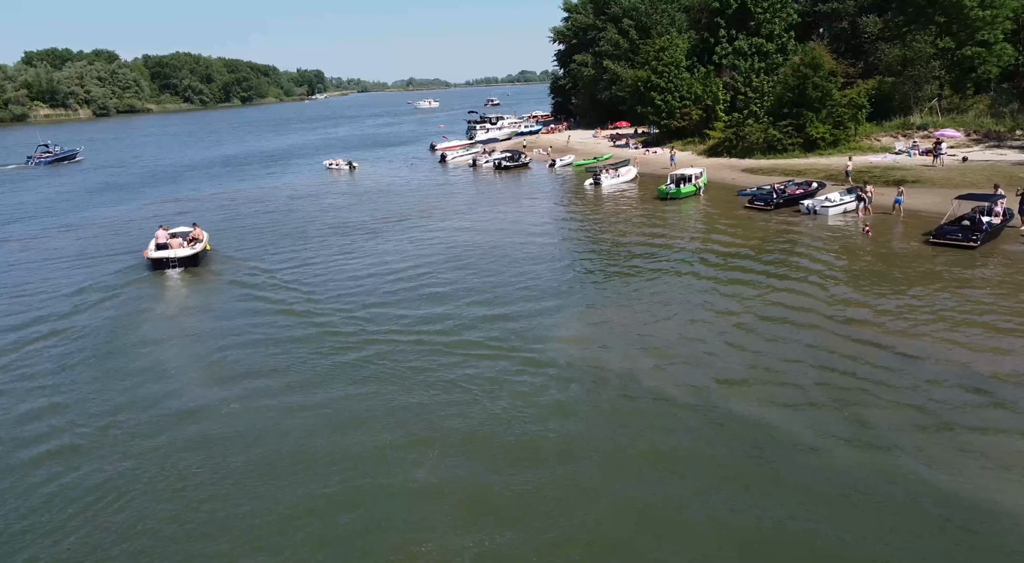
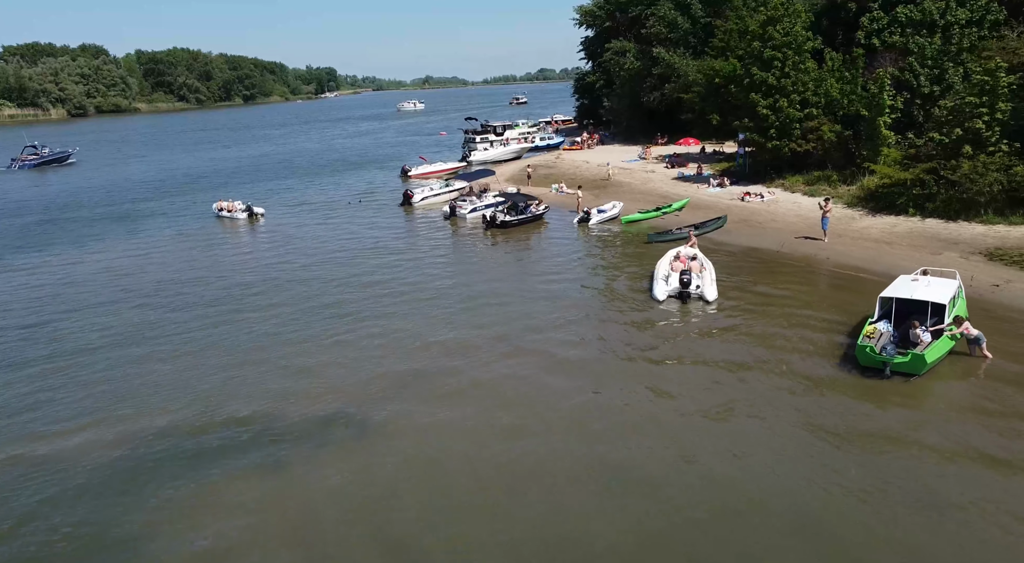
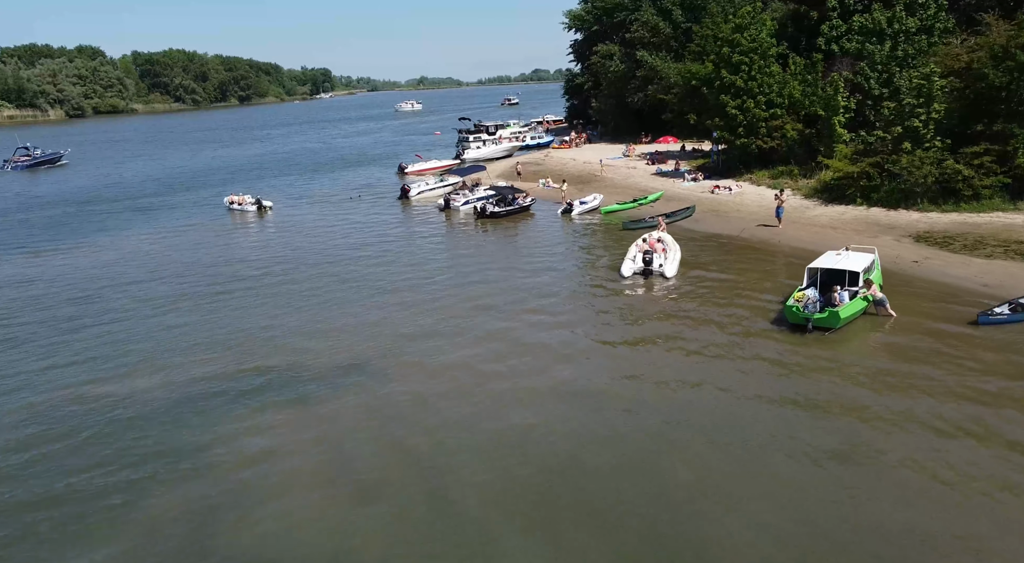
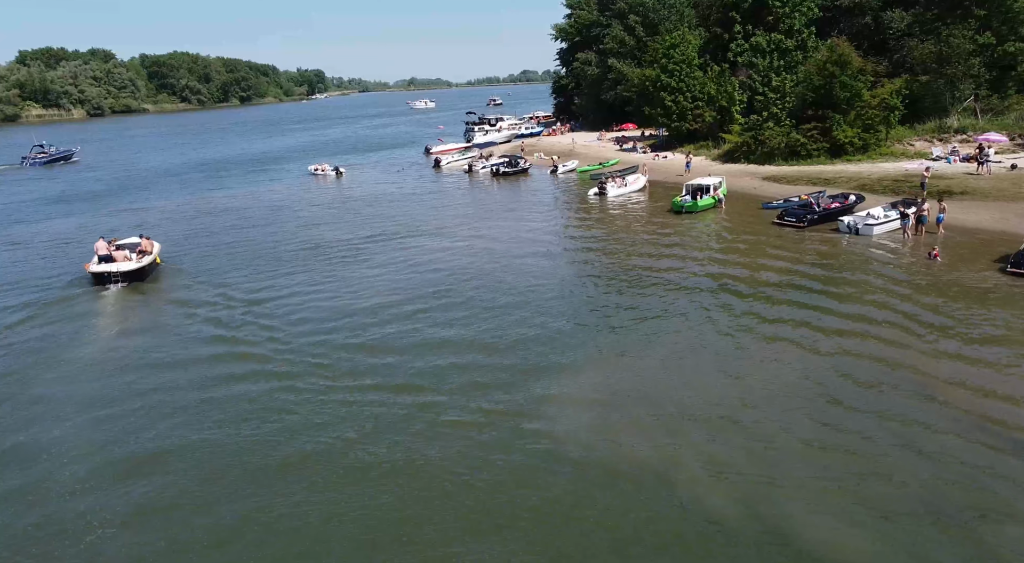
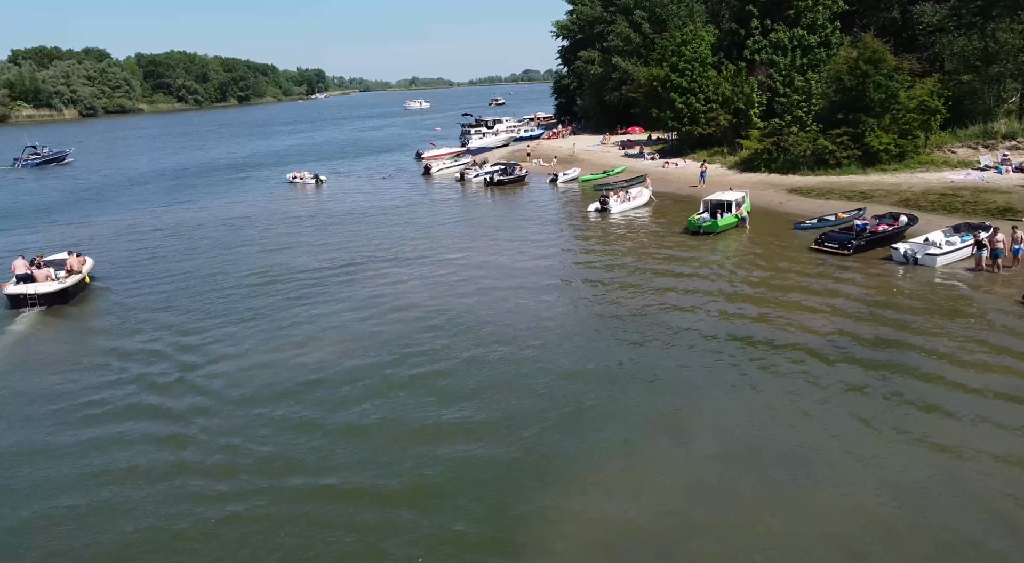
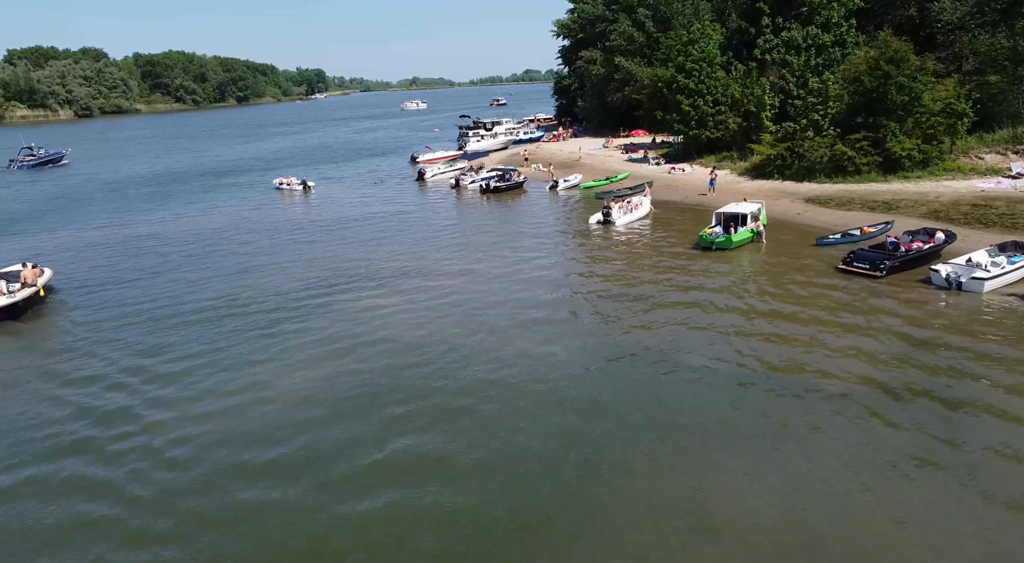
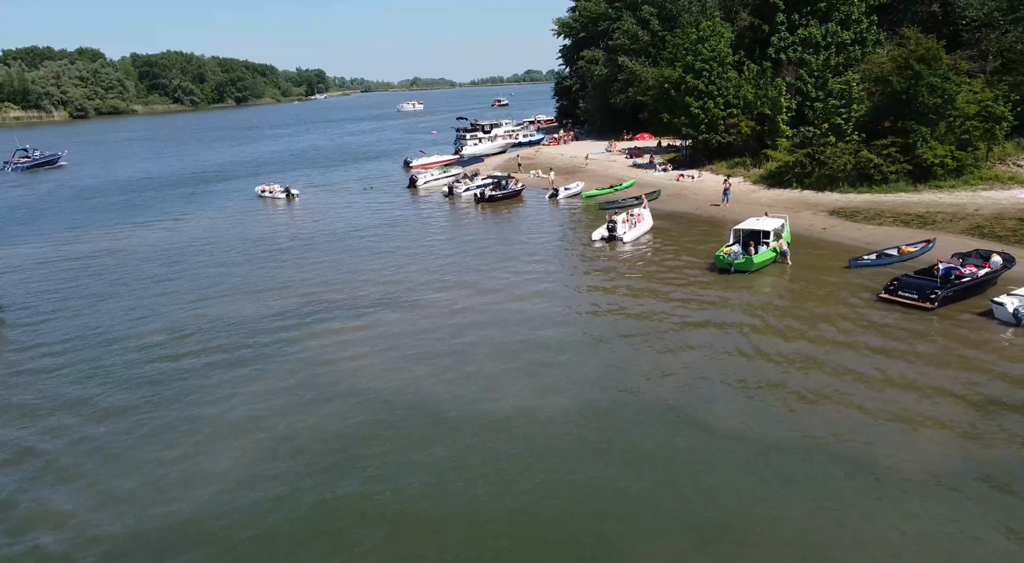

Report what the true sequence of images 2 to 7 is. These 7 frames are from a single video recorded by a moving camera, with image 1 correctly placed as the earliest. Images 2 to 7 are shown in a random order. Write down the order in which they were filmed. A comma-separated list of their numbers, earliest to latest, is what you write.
4, 5, 6, 7, 3, 2
